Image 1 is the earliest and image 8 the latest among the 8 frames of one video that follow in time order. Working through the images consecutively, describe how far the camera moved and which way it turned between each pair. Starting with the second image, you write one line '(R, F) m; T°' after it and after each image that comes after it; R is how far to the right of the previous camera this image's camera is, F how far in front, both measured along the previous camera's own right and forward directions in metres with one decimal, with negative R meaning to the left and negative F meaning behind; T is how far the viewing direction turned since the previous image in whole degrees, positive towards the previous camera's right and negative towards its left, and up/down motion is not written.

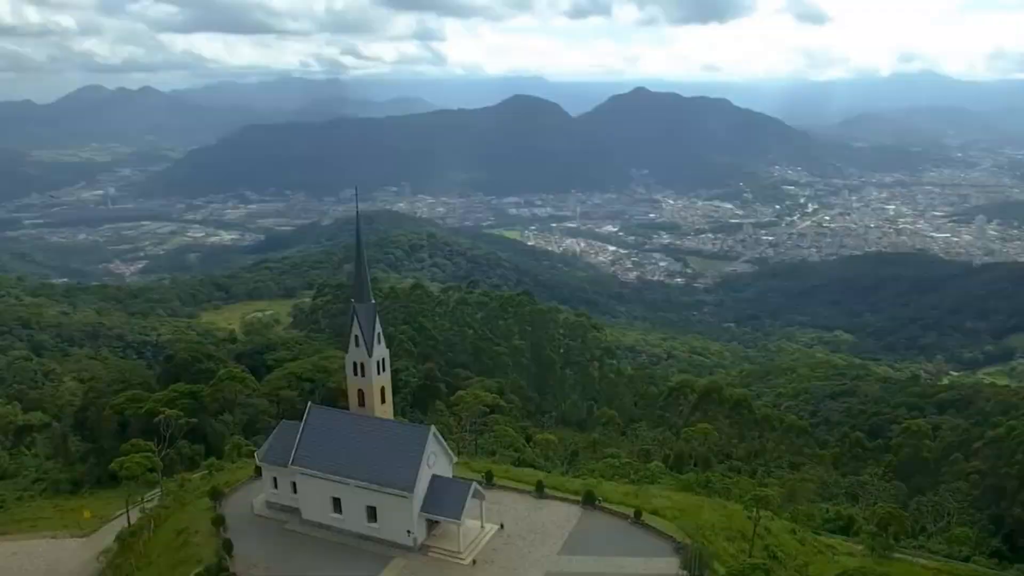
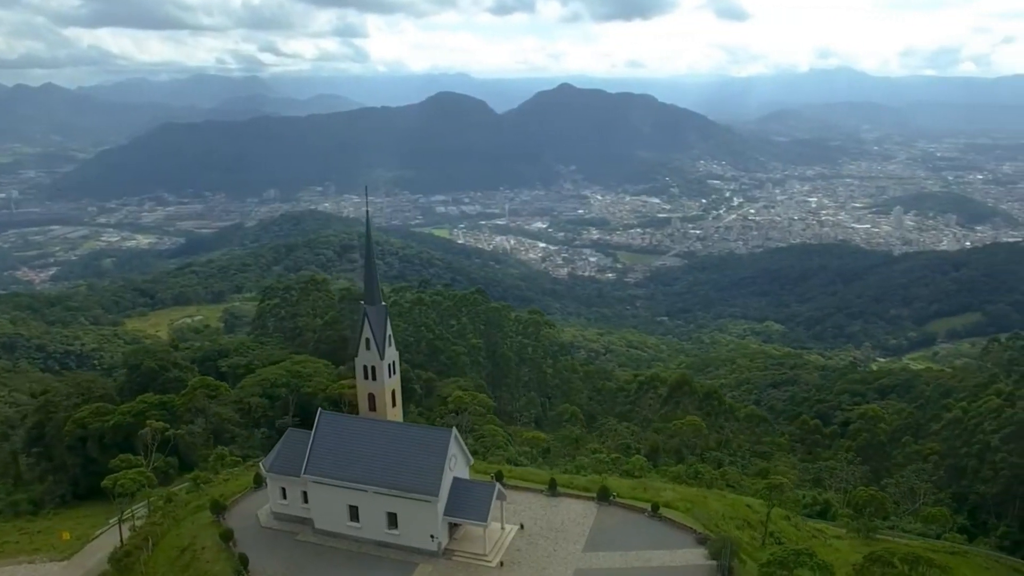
(-3.5, +0.4) m; +6°
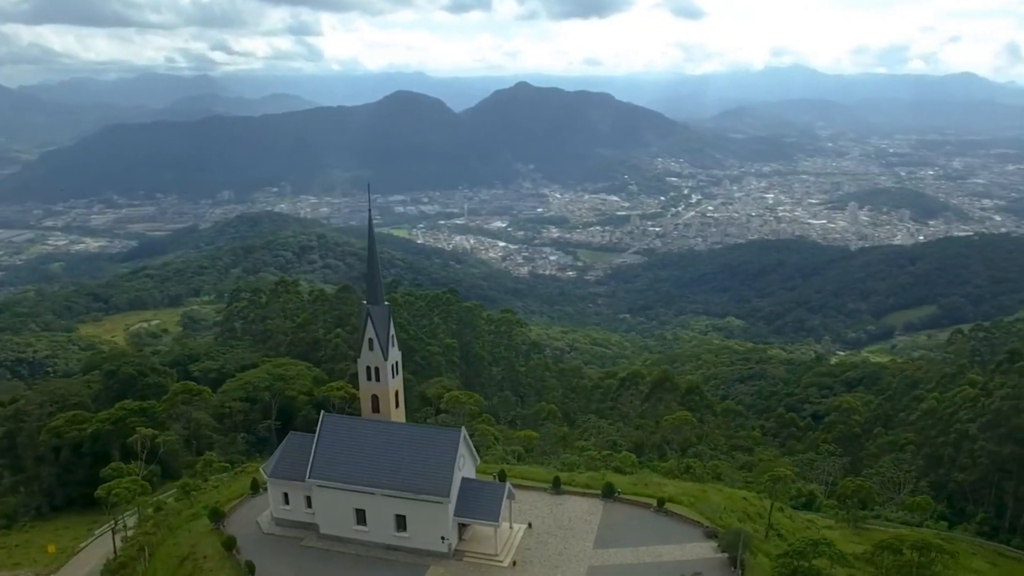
(-1.9, +0.3) m; +3°
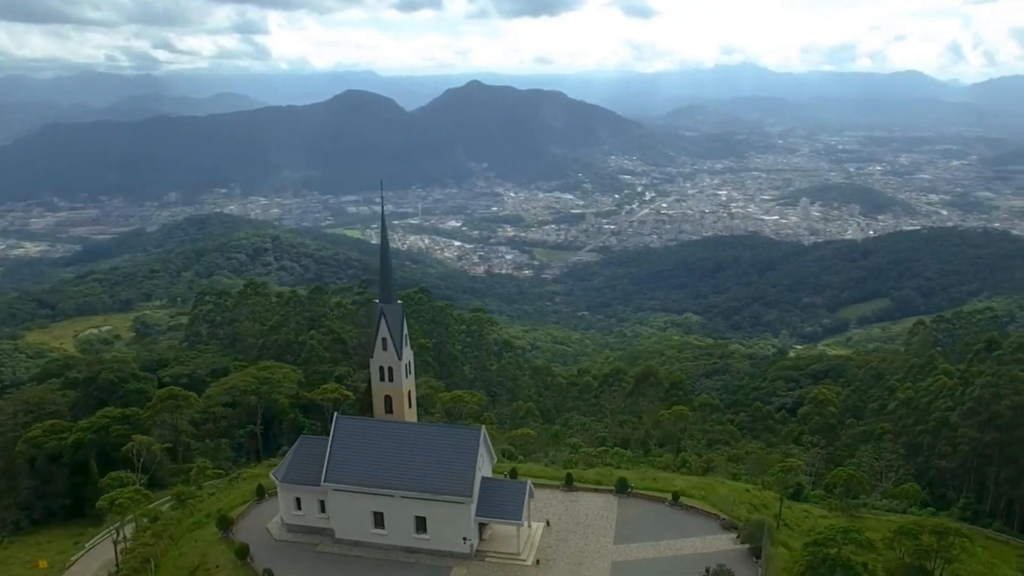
(-2.5, +0.4) m; +4°
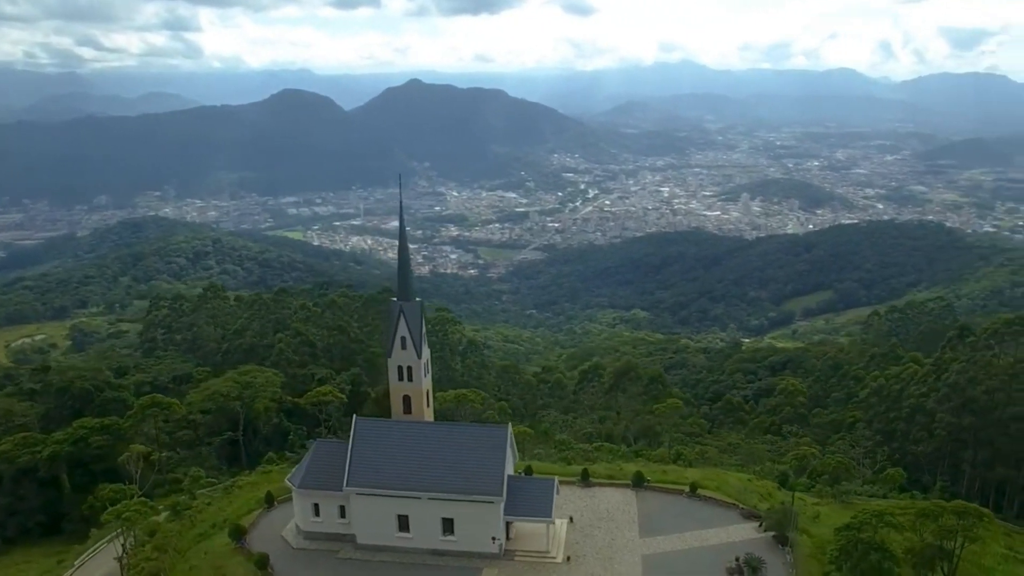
(-3.0, +0.5) m; +5°
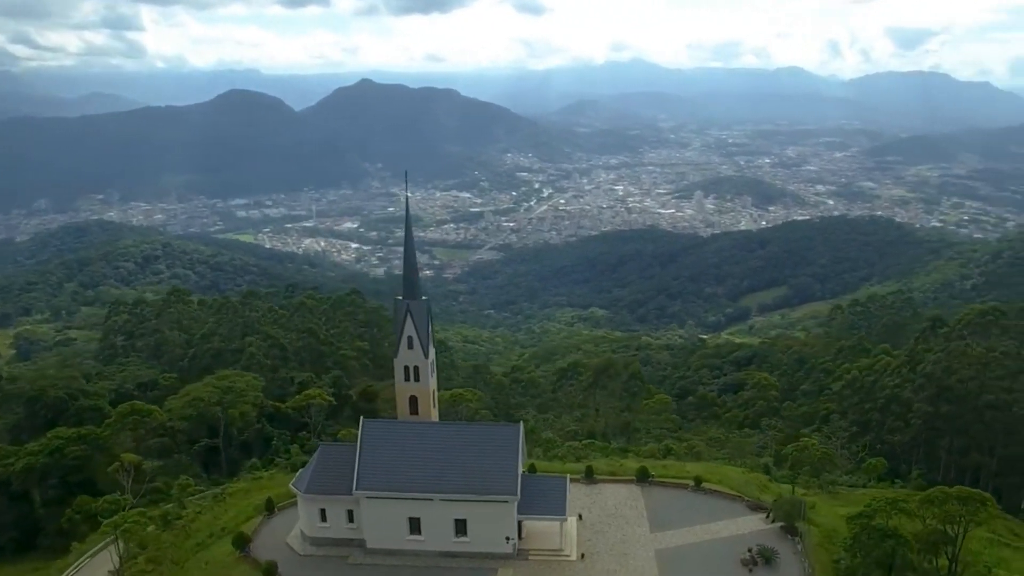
(-2.0, +0.4) m; +4°
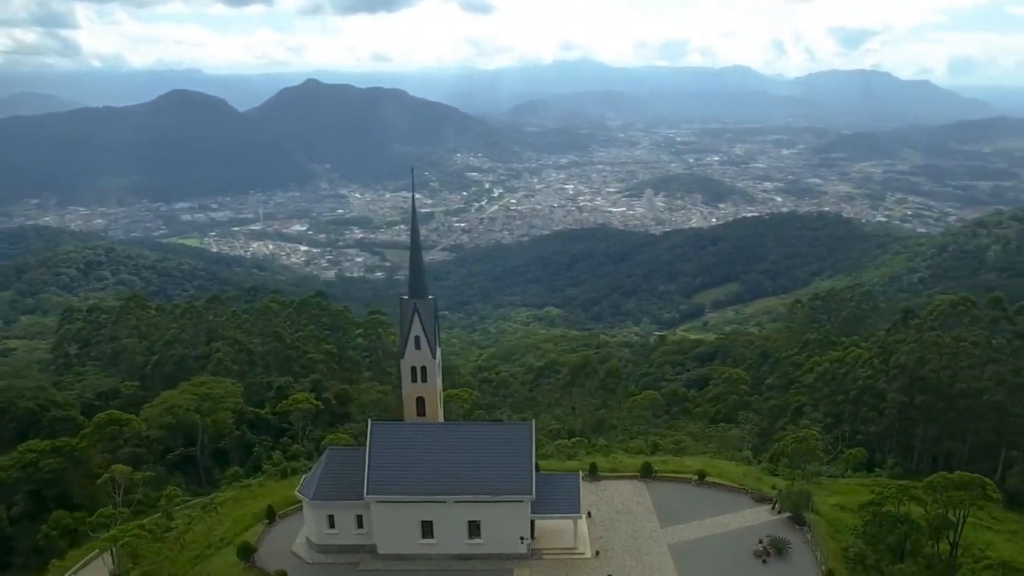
(-2.1, +0.5) m; +4°
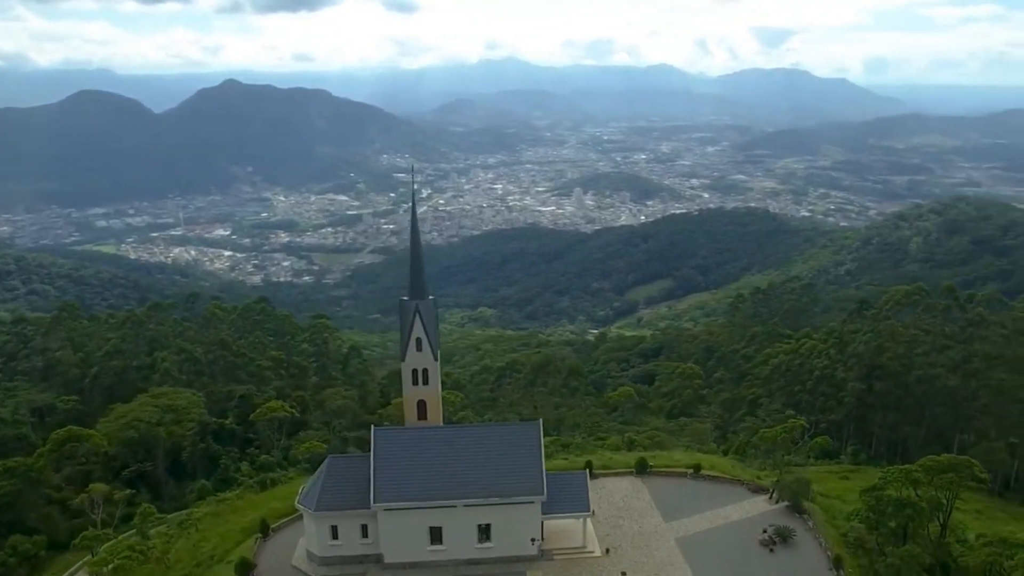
(-2.6, +0.8) m; +6°
